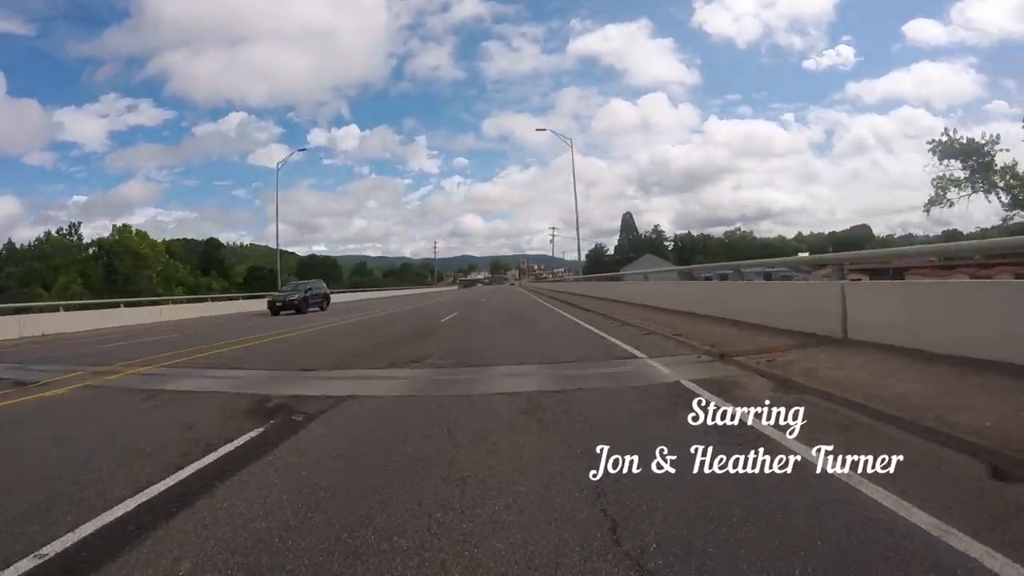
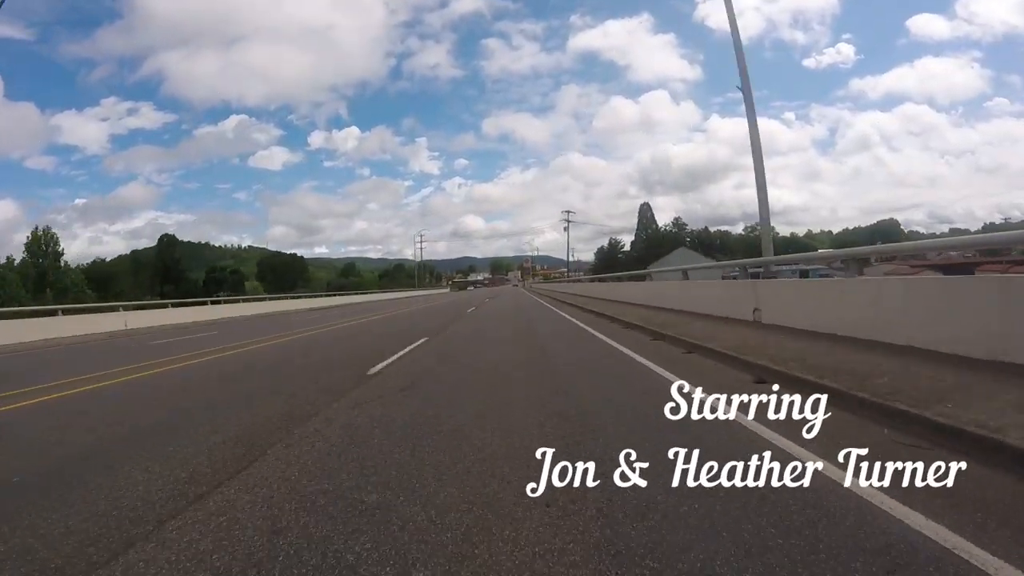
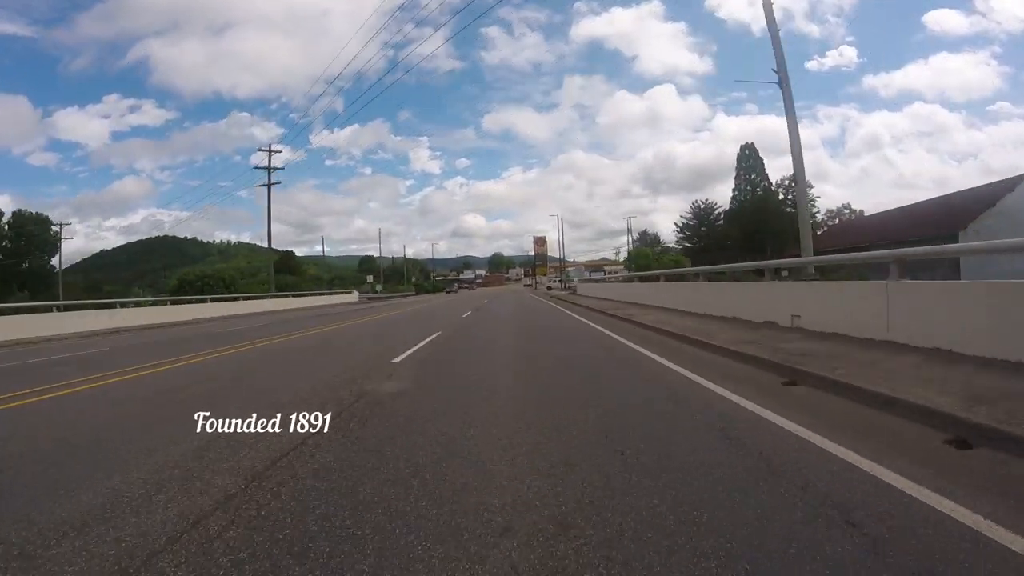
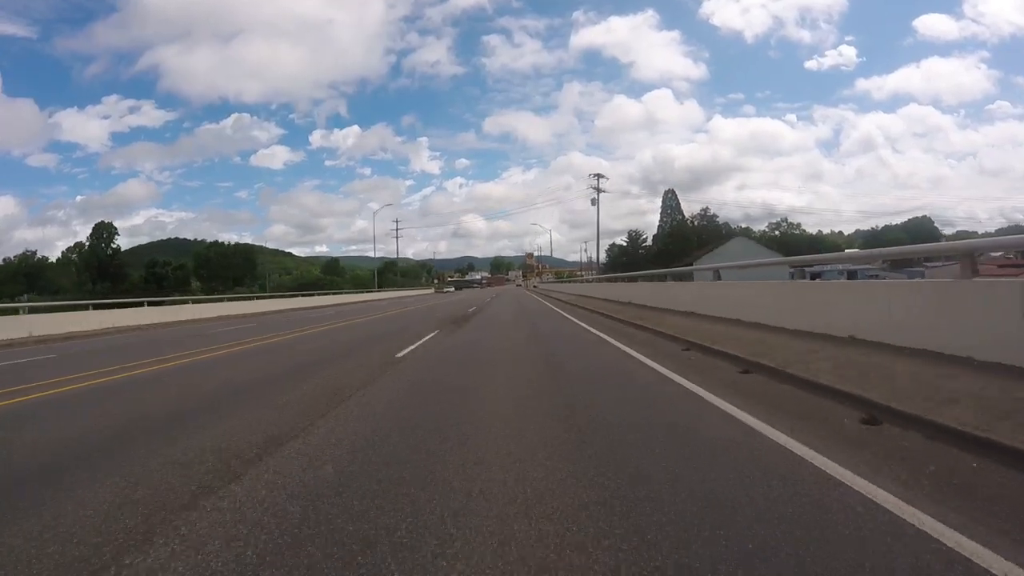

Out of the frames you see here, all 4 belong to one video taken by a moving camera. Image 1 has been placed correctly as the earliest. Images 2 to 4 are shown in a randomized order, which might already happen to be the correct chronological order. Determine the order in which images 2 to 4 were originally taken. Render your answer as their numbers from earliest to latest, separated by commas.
2, 4, 3
